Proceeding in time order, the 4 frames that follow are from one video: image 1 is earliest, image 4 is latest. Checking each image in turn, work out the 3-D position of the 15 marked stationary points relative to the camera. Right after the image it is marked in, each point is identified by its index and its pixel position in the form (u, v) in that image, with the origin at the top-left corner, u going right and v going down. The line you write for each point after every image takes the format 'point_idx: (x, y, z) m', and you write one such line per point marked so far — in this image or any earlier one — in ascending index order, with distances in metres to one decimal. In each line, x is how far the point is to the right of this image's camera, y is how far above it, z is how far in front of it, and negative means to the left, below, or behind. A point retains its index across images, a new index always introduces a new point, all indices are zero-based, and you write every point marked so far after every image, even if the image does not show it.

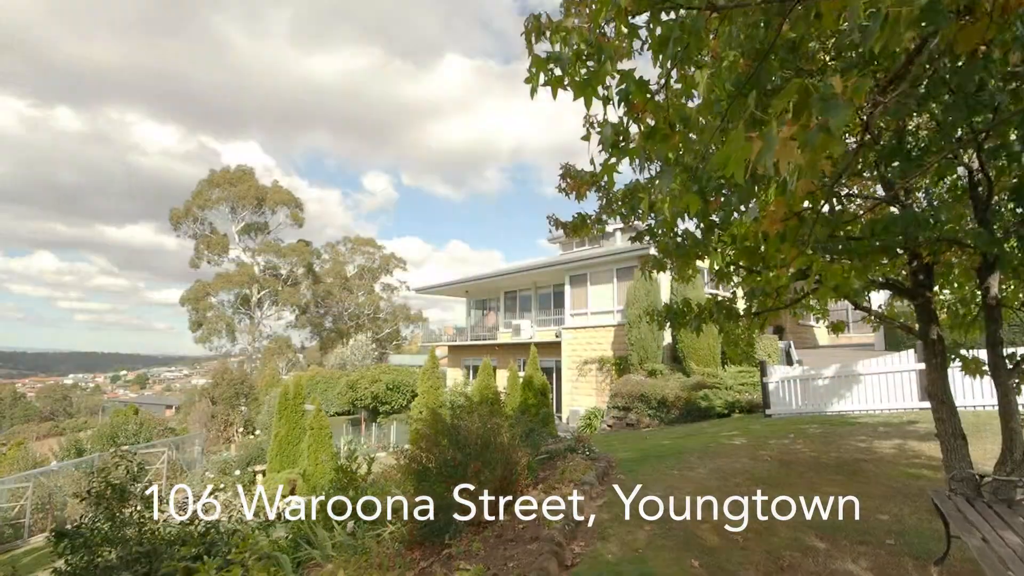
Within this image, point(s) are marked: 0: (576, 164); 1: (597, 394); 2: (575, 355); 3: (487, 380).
0: (+0.6, +1.1, +4.6) m
1: (+2.4, -3.0, +14.7) m
2: (+1.9, -2.0, +15.8) m
3: (-0.6, -1.9, +10.9) m
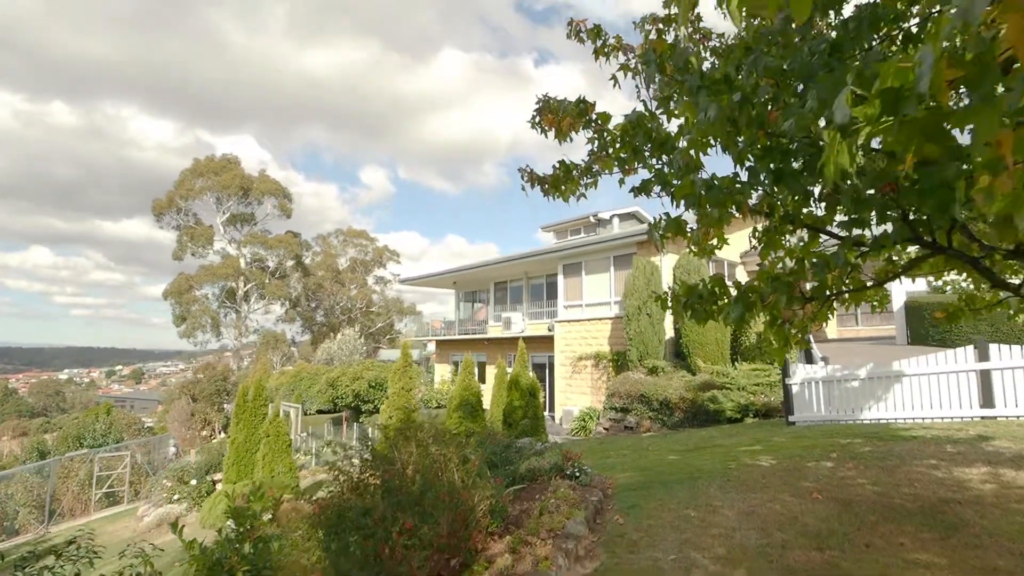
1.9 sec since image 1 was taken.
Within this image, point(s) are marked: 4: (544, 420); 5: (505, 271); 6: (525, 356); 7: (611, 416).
0: (+0.3, +1.2, +3.4) m
1: (+2.1, -2.7, +13.5) m
2: (+1.6, -1.7, +14.6) m
3: (-0.8, -1.7, +9.7) m
4: (+0.6, -2.6, +10.4) m
5: (-0.3, +0.6, +18.3) m
6: (+0.2, -1.4, +10.7) m
7: (+2.1, -2.7, +10.9) m
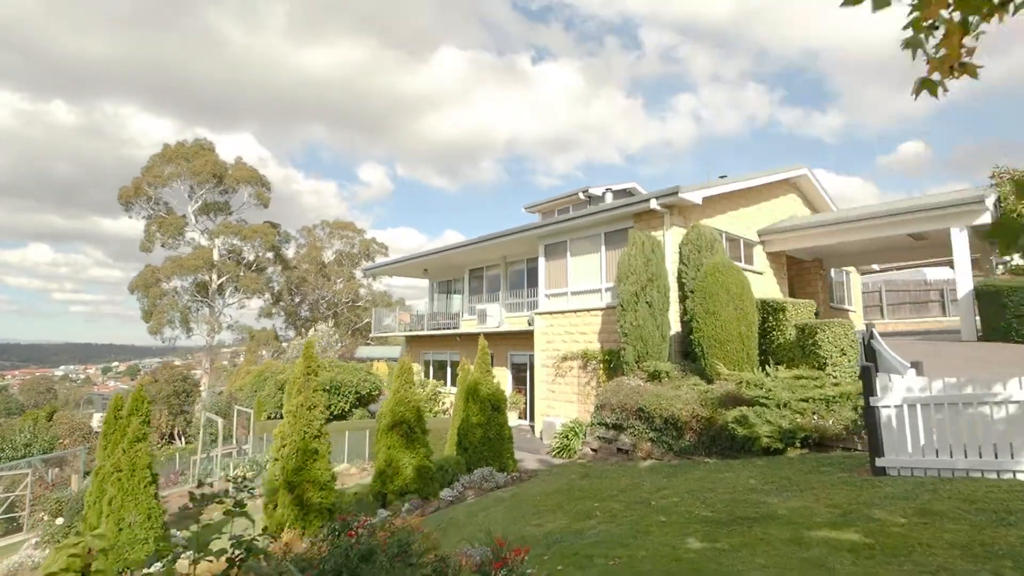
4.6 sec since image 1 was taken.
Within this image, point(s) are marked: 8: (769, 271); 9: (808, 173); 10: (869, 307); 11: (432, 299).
0: (-0.3, +1.5, +0.9) m
1: (+1.4, -2.4, +11.1) m
2: (+0.9, -1.4, +12.2) m
3: (-1.5, -1.4, +7.3) m
4: (0.0, -2.3, +7.9) m
5: (-1.0, +1.0, +15.8) m
6: (-0.4, -1.1, +8.3) m
7: (+1.4, -2.4, +8.5) m
8: (+6.4, +0.5, +12.8) m
9: (+7.8, +3.0, +13.7) m
10: (+12.9, -0.7, +18.7) m
11: (-3.0, -0.4, +19.8) m
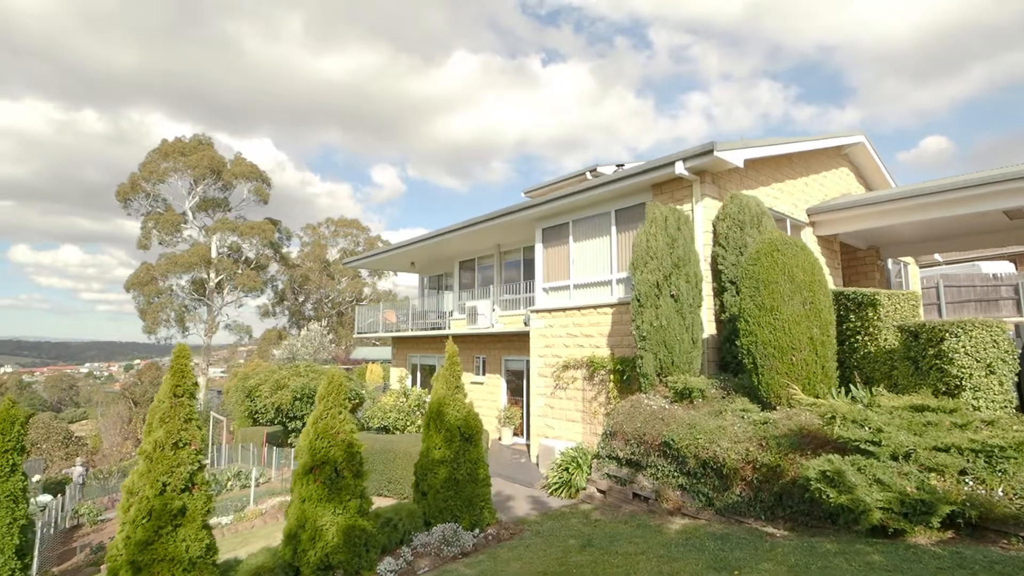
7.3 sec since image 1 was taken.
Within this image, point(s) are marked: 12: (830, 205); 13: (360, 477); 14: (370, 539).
0: (-0.7, +1.6, -1.2) m
1: (+1.3, -2.3, +9.0) m
2: (+0.8, -1.3, +10.1) m
3: (-1.8, -1.3, +5.2) m
4: (-0.3, -2.2, +5.9) m
5: (-1.0, +1.1, +13.8) m
6: (-0.7, -0.9, +6.2) m
7: (+1.2, -2.2, +6.4) m
8: (+6.2, +0.6, +10.6) m
9: (+7.7, +3.2, +11.4) m
10: (+12.9, -0.6, +16.3) m
11: (-3.0, -0.2, +17.8) m
12: (+6.1, +1.6, +10.0) m
13: (-1.5, -1.8, +5.1) m
14: (-1.3, -2.3, +4.9) m
